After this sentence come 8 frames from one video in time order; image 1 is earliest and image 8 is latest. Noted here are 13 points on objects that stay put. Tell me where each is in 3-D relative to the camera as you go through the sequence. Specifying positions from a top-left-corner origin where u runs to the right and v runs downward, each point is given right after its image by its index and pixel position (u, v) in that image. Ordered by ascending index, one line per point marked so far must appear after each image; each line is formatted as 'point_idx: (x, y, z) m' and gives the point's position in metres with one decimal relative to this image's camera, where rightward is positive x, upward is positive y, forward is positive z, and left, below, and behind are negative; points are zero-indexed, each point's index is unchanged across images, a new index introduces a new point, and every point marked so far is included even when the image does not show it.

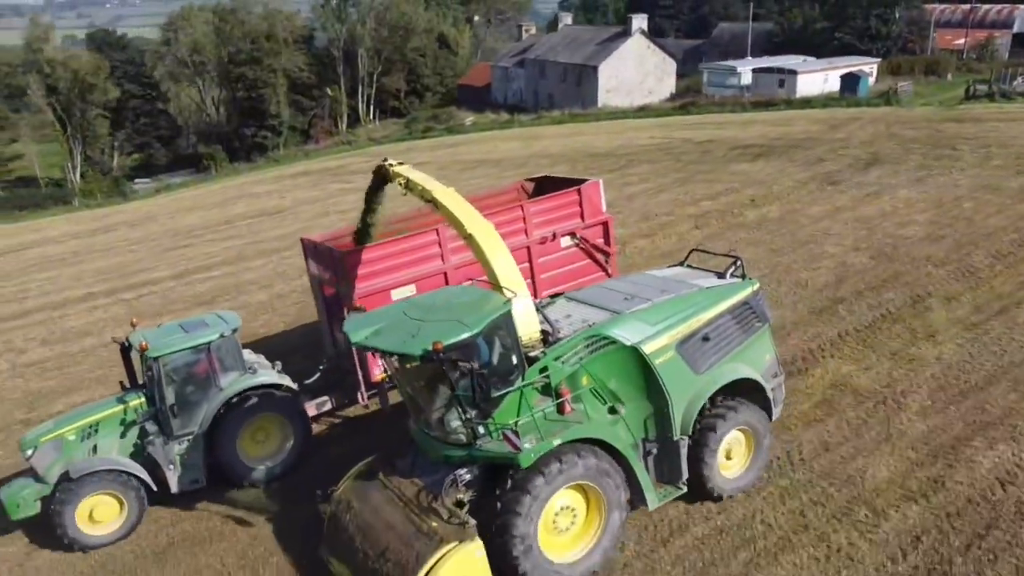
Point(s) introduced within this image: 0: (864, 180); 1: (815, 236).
0: (+7.5, +2.3, +17.1) m
1: (+5.3, +0.9, +14.0) m
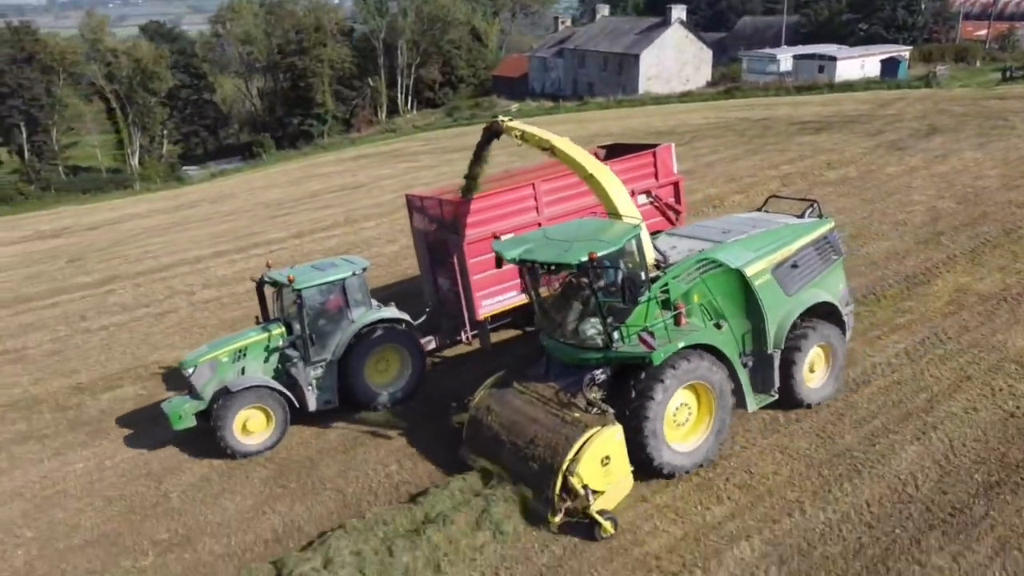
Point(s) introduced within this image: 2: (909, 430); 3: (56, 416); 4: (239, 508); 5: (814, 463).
0: (+9.7, +3.3, +18.8) m
1: (+7.5, +1.9, +15.7) m
2: (+3.9, -1.1, +8.0) m
3: (-5.9, -1.7, +10.5) m
4: (-2.6, -2.1, +7.8) m
5: (+2.8, -1.5, +7.2) m
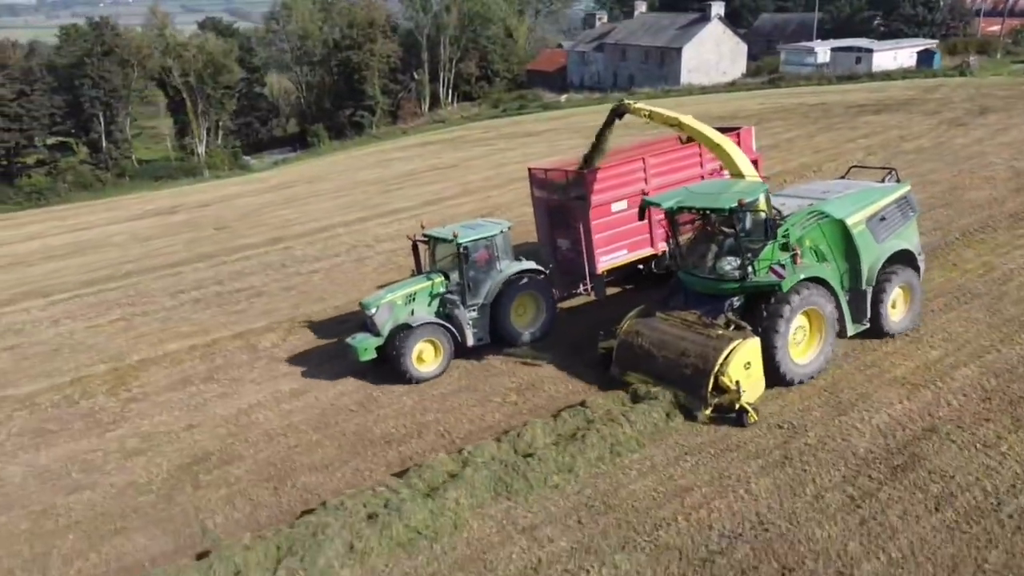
0: (+12.6, +4.4, +21.6) m
1: (+10.5, +3.0, +18.5) m
2: (+7.0, -0.1, +10.7) m
3: (-2.8, -0.6, +13.1) m
4: (+0.6, -1.0, +10.4) m
5: (+6.0, -0.4, +9.9) m
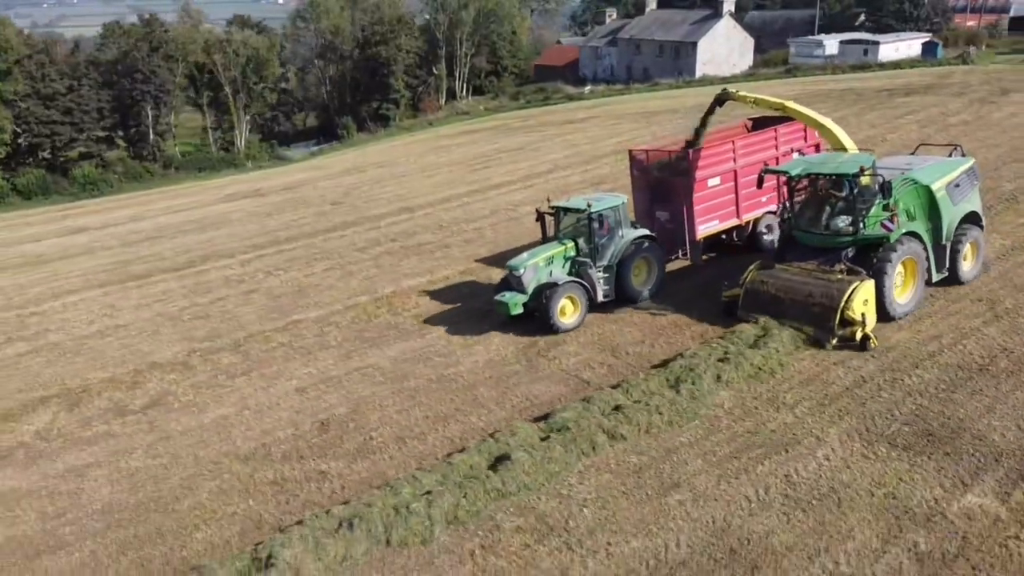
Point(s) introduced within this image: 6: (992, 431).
0: (+15.5, +5.8, +25.2) m
1: (+13.6, +4.4, +22.0) m
2: (+10.6, +1.2, +14.0) m
3: (+0.7, +0.5, +15.8) m
4: (+4.2, +0.1, +13.3) m
5: (+9.6, +0.8, +13.2) m
6: (+4.9, -1.4, +8.3) m
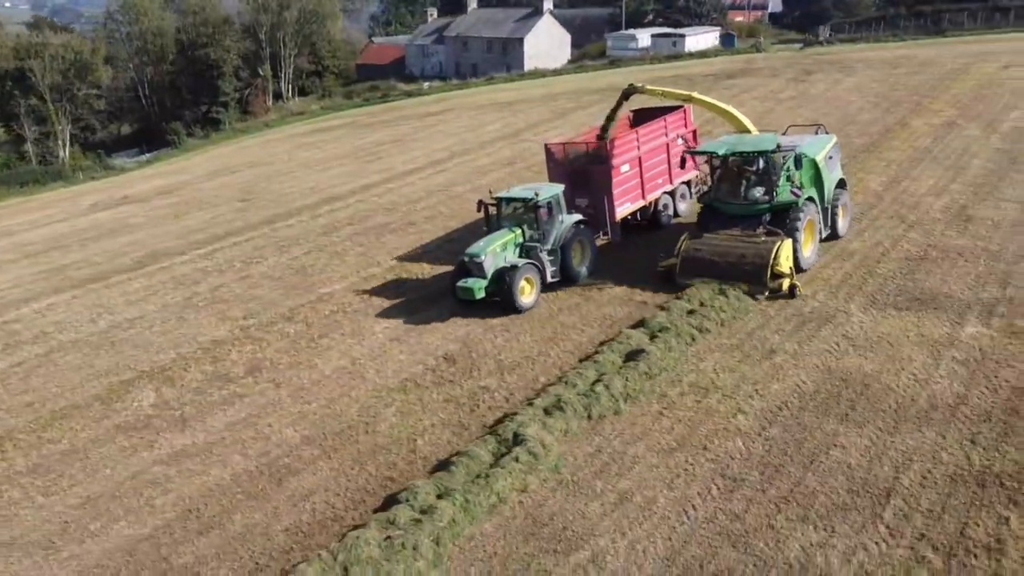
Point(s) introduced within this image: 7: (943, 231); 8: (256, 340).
0: (+11.5, +7.9, +30.9) m
1: (+10.7, +6.4, +27.3) m
2: (+10.1, +3.1, +18.9) m
3: (+0.3, +1.3, +18.1) m
4: (+4.3, +1.4, +16.6) m
5: (+9.5, +2.6, +17.8) m
6: (+6.4, -0.1, +11.9) m
7: (+7.6, +1.0, +14.4) m
8: (-4.2, -0.9, +13.5) m
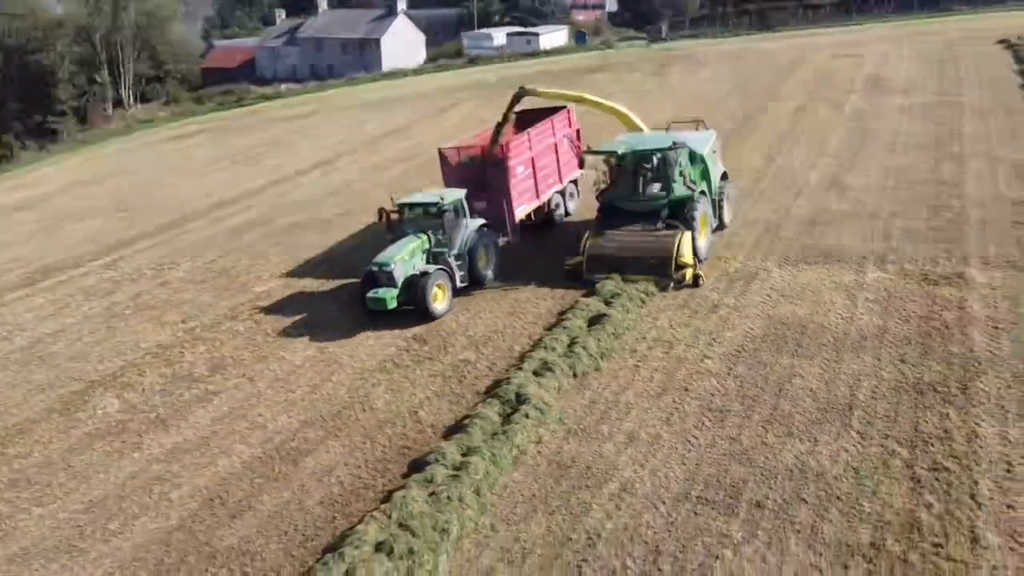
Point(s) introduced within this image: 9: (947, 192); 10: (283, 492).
0: (+6.6, +8.8, +33.4) m
1: (+6.5, +7.3, +29.7) m
2: (+7.8, +4.0, +21.3) m
3: (-1.6, +1.6, +18.7) m
4: (+2.6, +1.9, +18.0) m
5: (+7.4, +3.5, +20.1) m
6: (+5.7, +0.7, +13.8) m
7: (+6.3, +1.8, +16.5) m
8: (-5.0, -0.9, +13.4) m
9: (+8.4, +1.9, +15.9) m
10: (-2.5, -2.2, +8.9) m
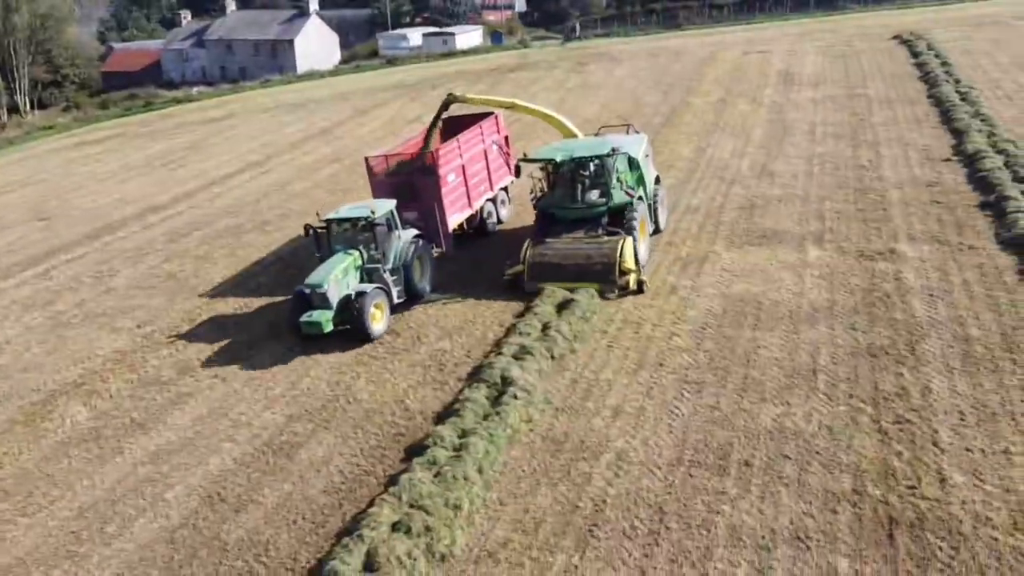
0: (+3.4, +9.2, +34.3) m
1: (+3.8, +7.6, +30.6) m
2: (+6.1, +4.4, +22.4) m
3: (-2.8, +1.7, +18.8) m
4: (+1.4, +2.2, +18.6) m
5: (+5.9, +3.9, +21.2) m
6: (+5.0, +1.1, +14.7) m
7: (+5.2, +2.2, +17.4) m
8: (-5.6, -0.9, +13.2) m
9: (+7.4, +2.3, +17.1) m
10: (-2.5, -2.2, +9.0) m
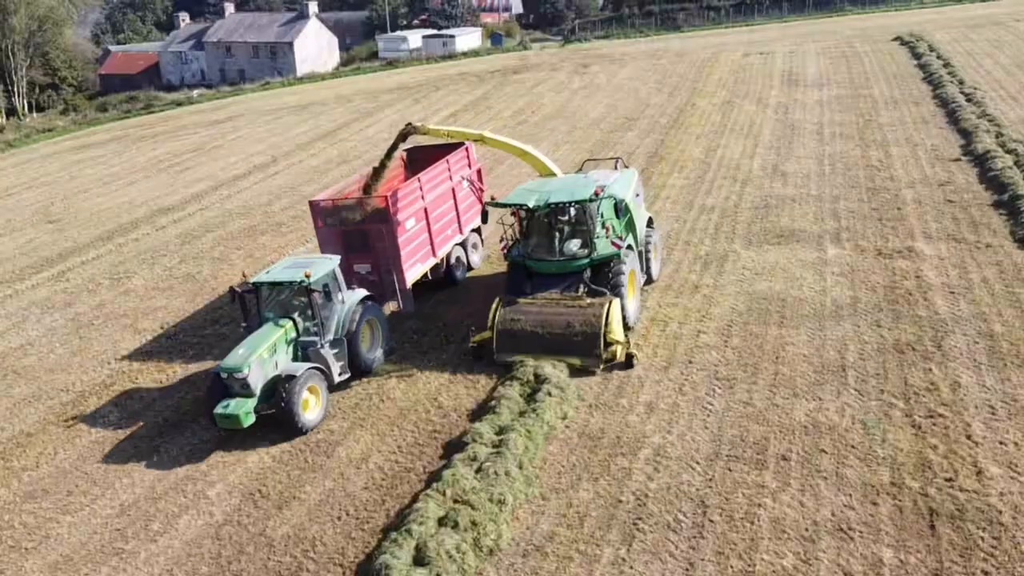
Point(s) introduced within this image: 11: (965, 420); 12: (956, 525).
0: (+3.6, +9.2, +34.5) m
1: (+4.0, +7.6, +30.8) m
2: (+6.4, +4.5, +22.6) m
3: (-2.5, +1.7, +18.9) m
4: (+1.8, +2.2, +18.7) m
5: (+6.1, +3.9, +21.4) m
6: (+5.3, +1.1, +14.9) m
7: (+5.5, +2.2, +17.6) m
8: (-5.2, -0.9, +13.3) m
9: (+7.8, +2.4, +17.3) m
10: (-2.1, -2.2, +9.1) m
11: (+4.8, -1.4, +8.7) m
12: (+4.0, -2.1, +7.3) m
